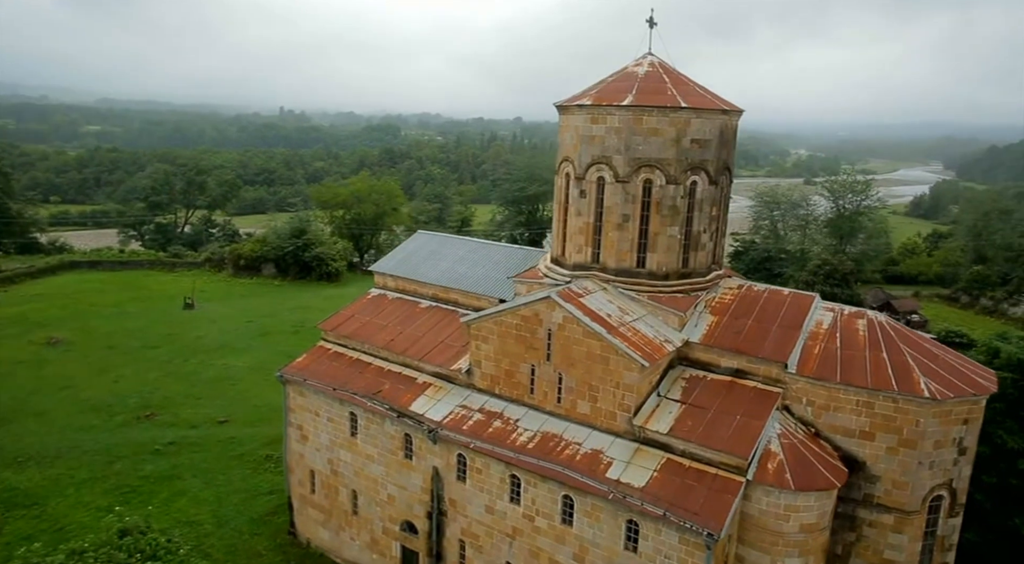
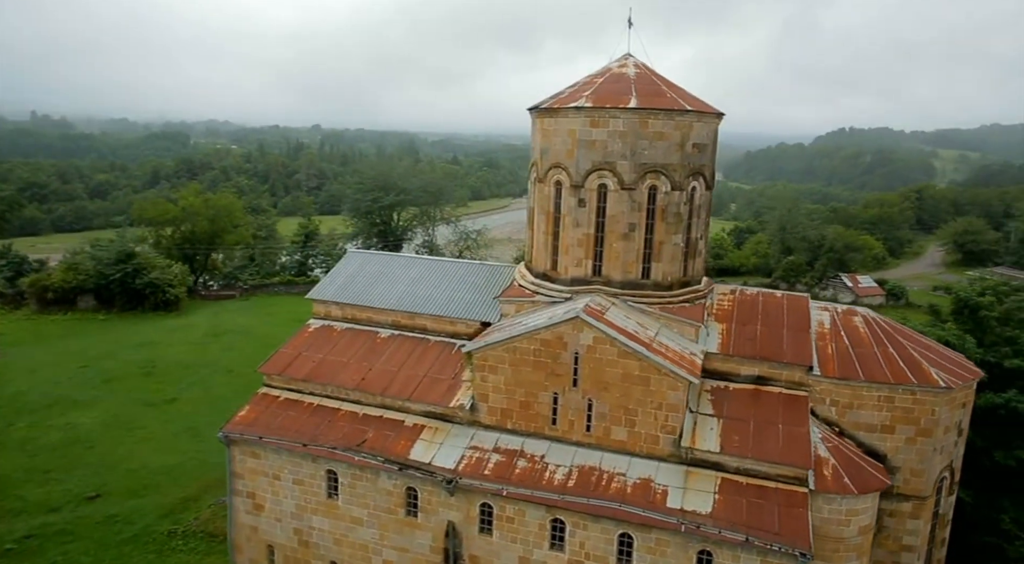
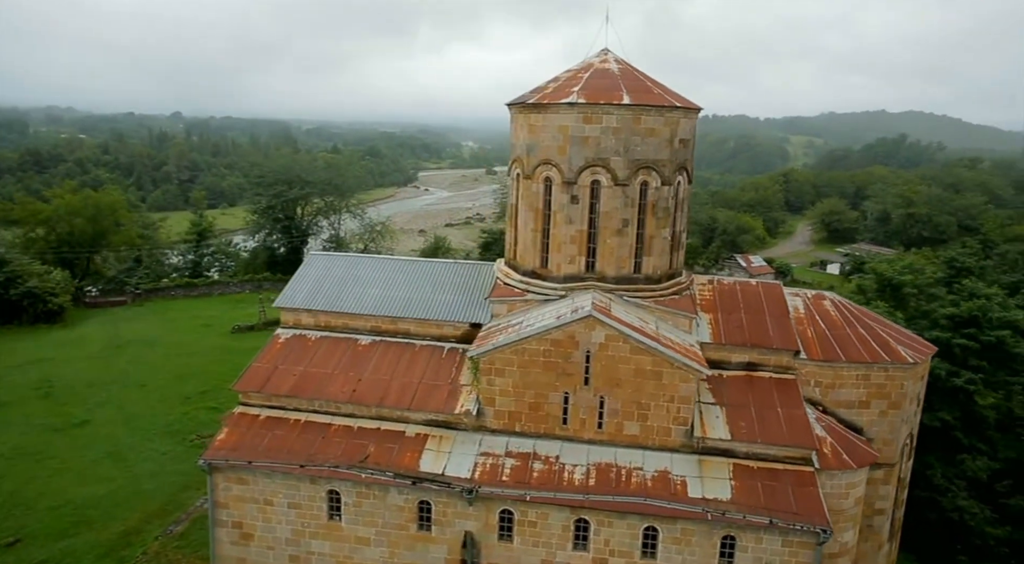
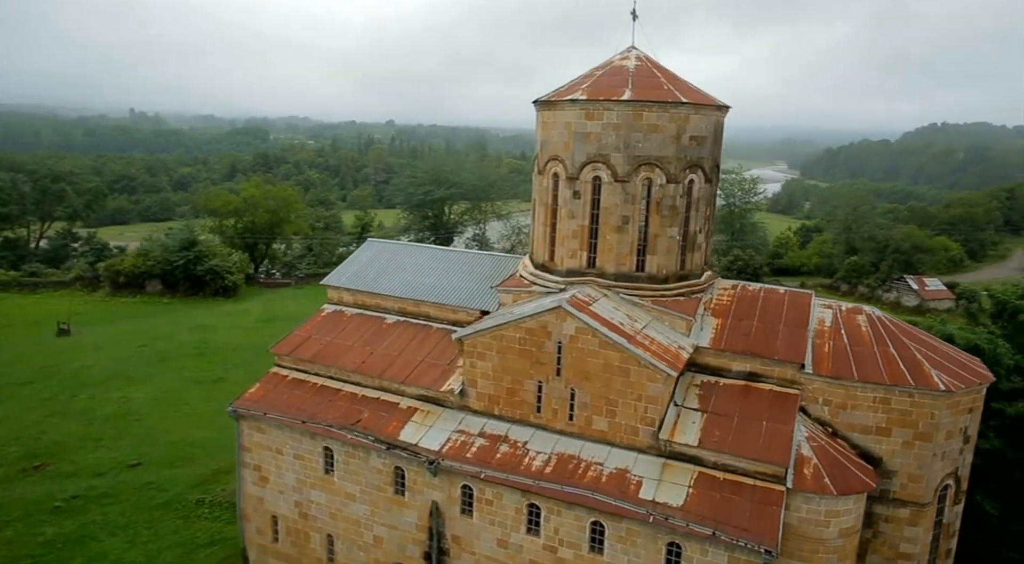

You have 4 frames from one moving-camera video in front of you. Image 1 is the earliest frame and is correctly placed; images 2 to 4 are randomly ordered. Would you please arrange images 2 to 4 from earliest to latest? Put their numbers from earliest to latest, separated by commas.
4, 2, 3
